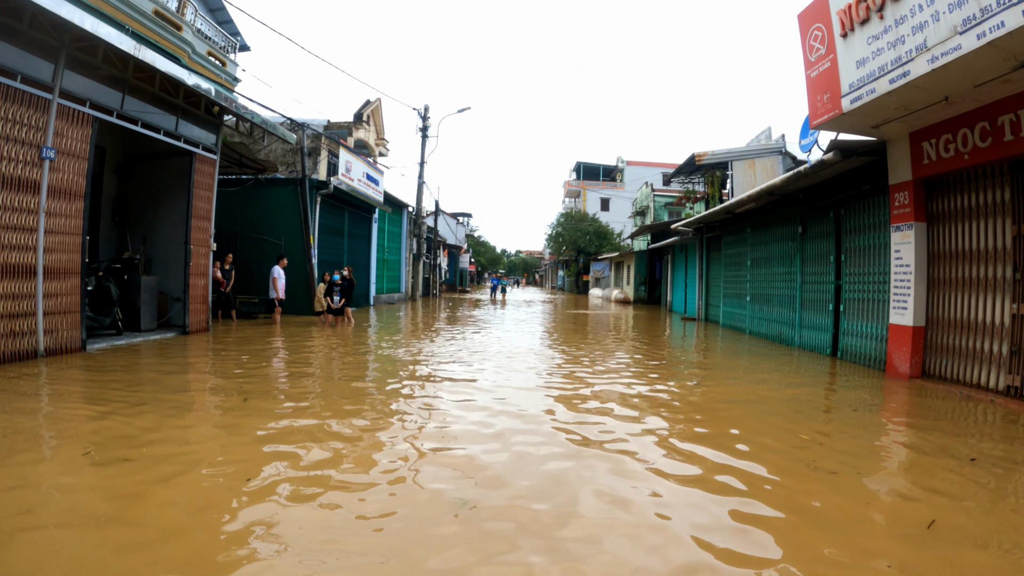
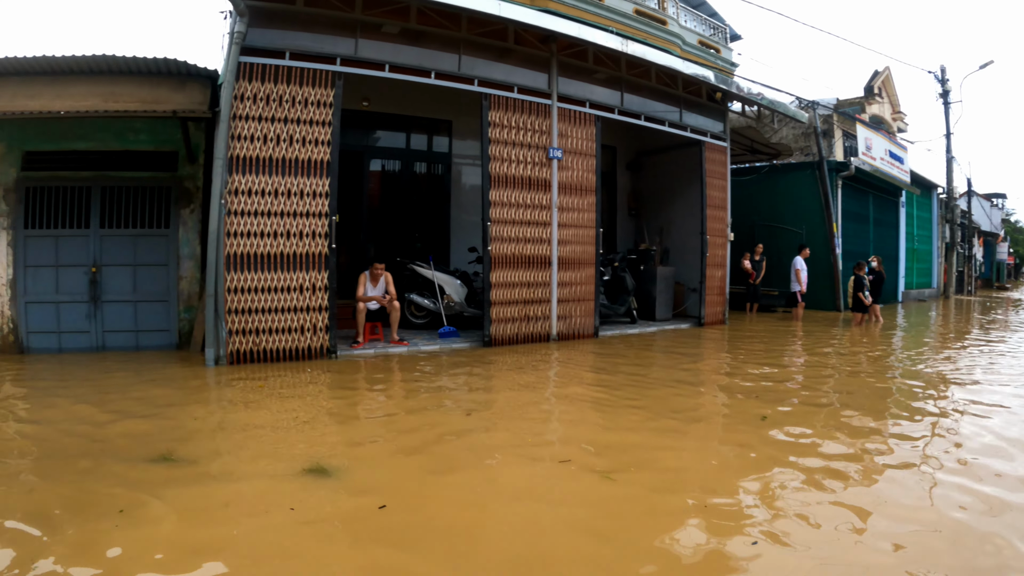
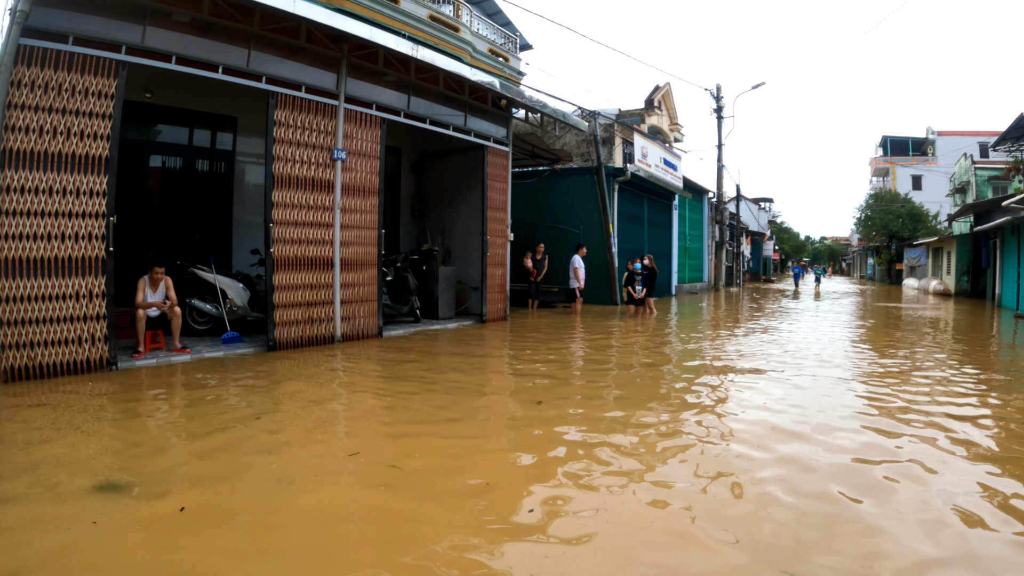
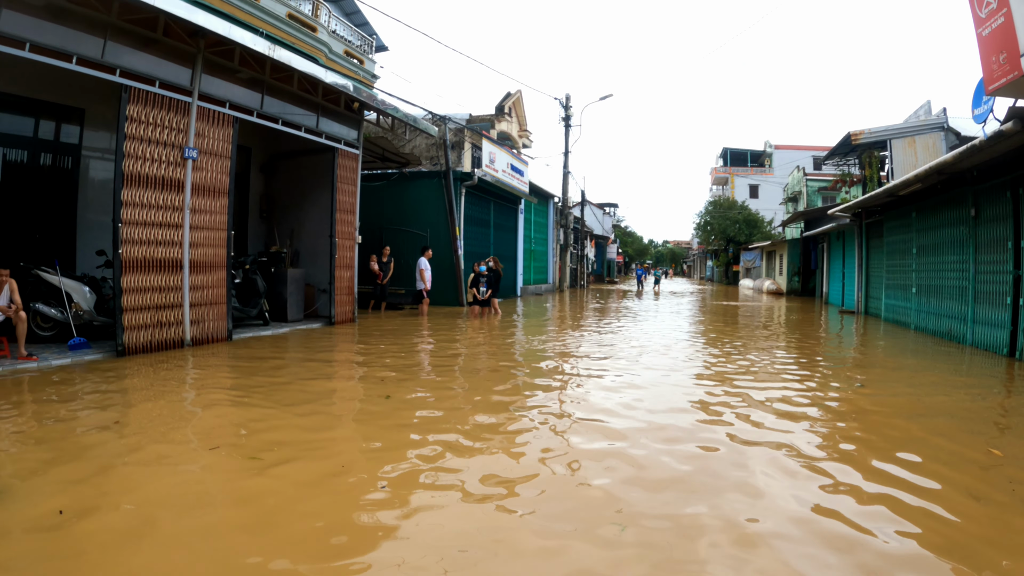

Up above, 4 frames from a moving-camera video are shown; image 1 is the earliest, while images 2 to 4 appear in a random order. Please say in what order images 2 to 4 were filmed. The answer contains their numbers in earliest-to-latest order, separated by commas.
4, 3, 2
